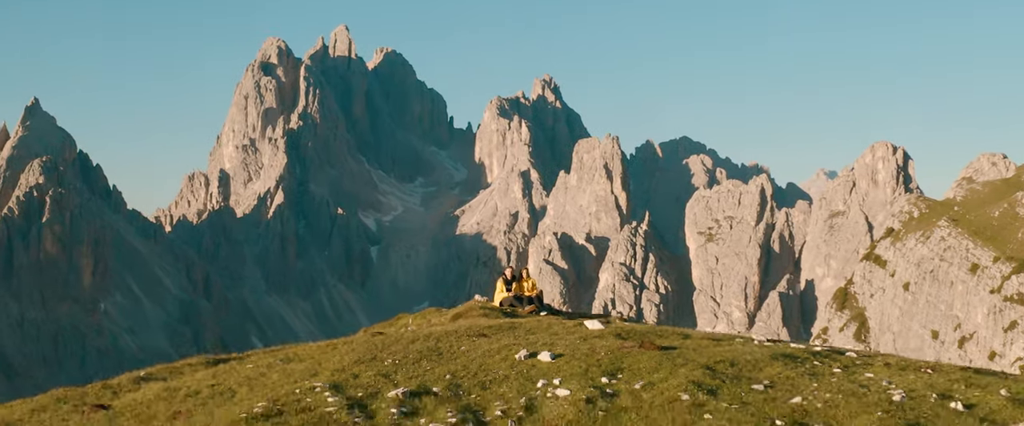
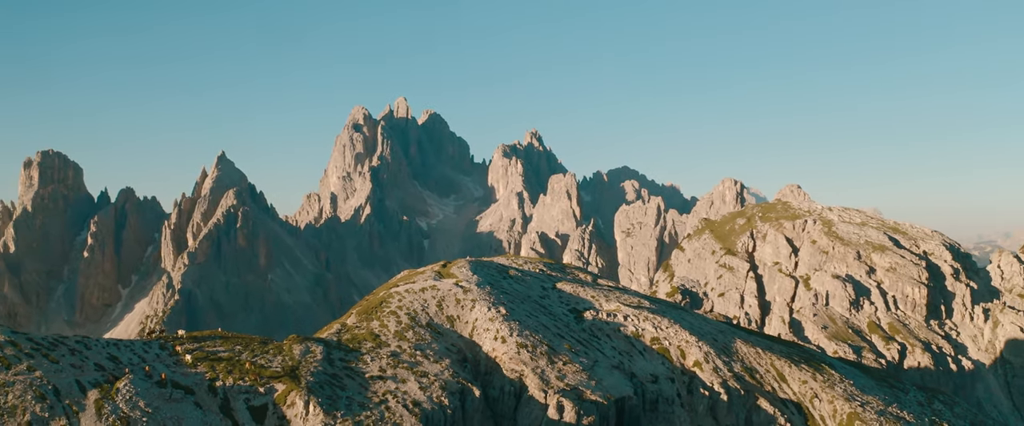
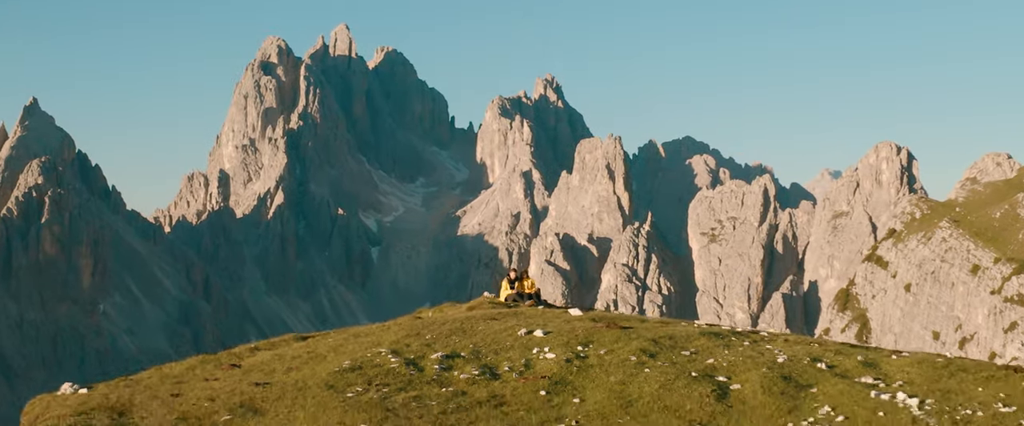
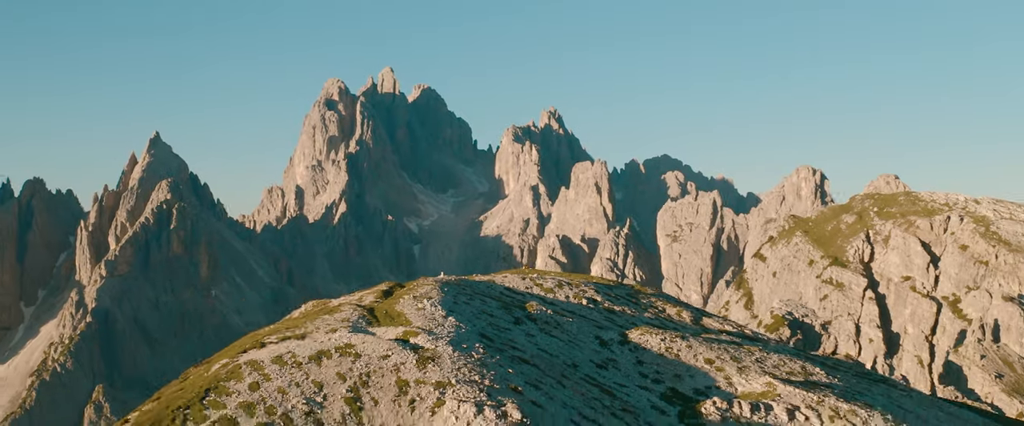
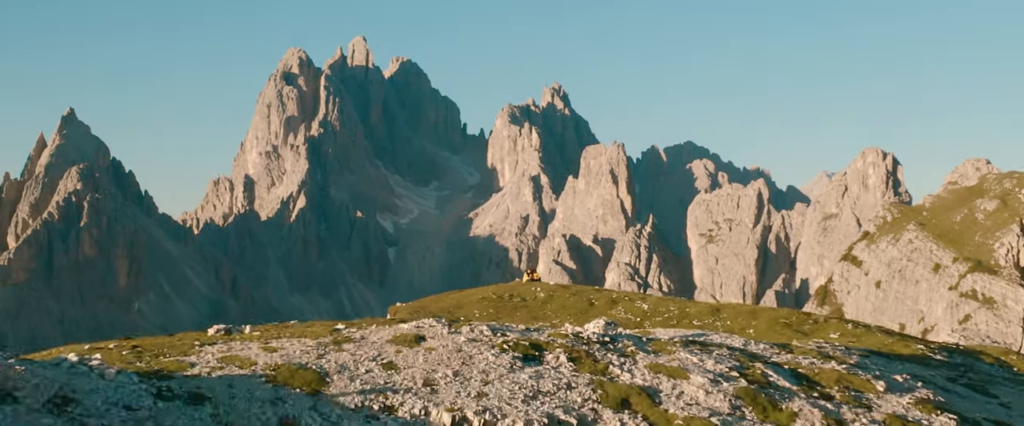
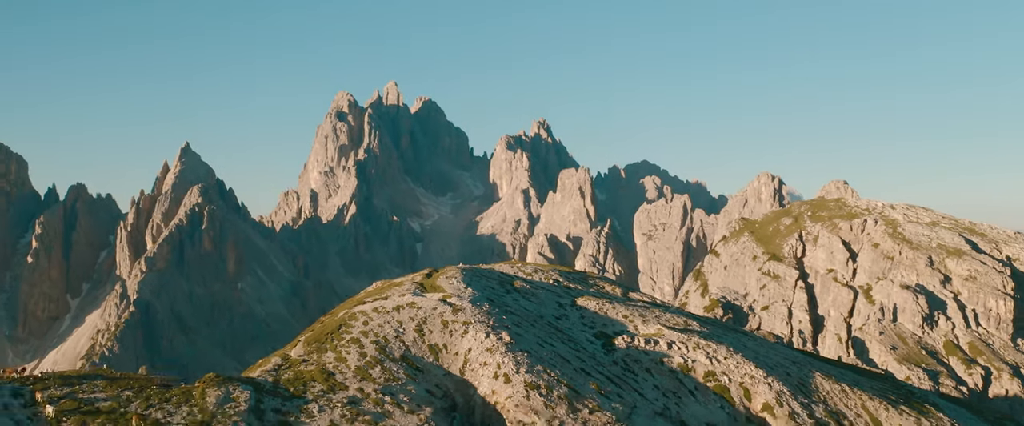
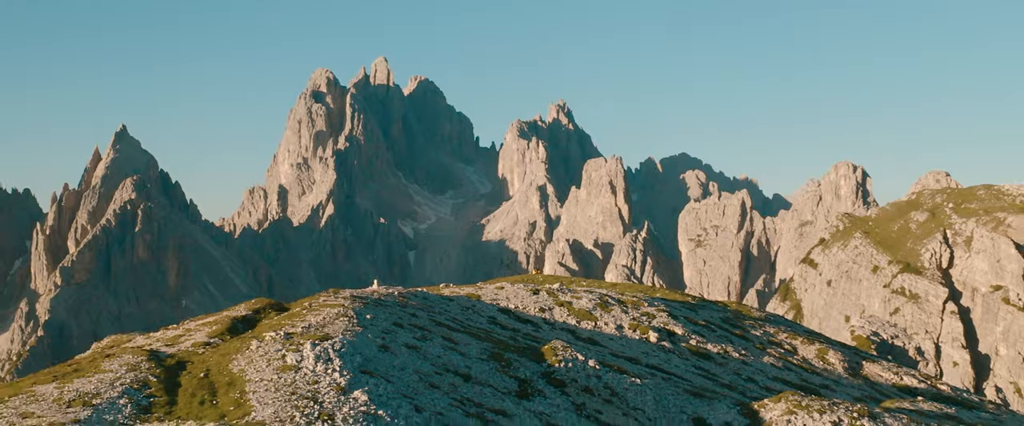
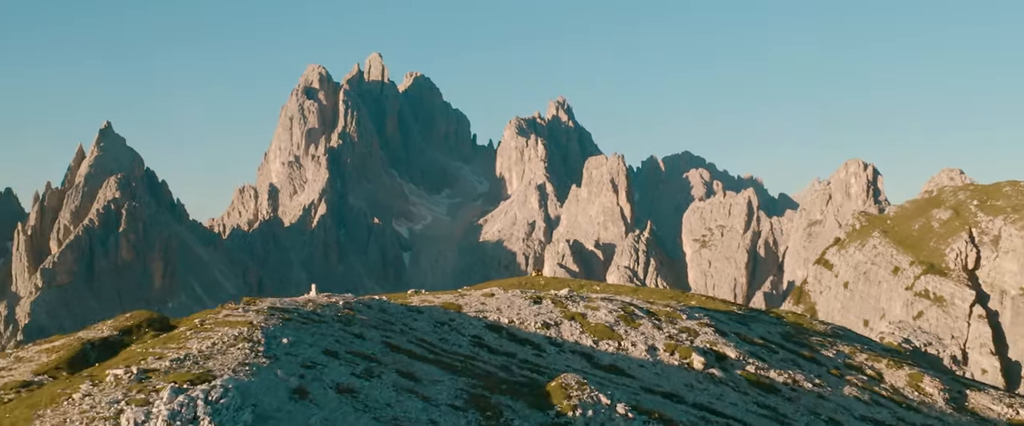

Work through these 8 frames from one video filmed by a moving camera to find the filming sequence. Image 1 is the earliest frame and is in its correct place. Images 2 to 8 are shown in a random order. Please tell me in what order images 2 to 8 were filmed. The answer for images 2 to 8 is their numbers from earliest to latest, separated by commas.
3, 5, 8, 7, 4, 6, 2
